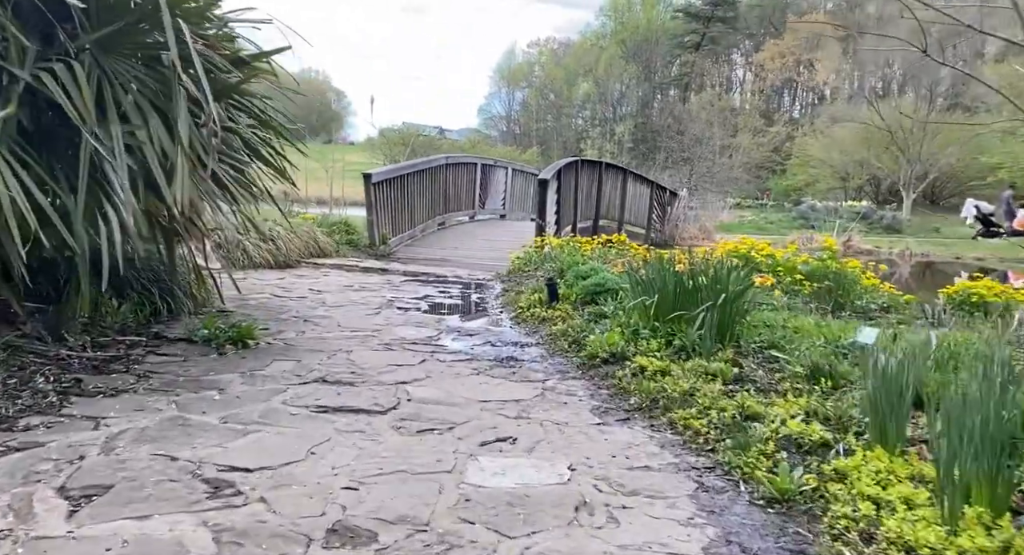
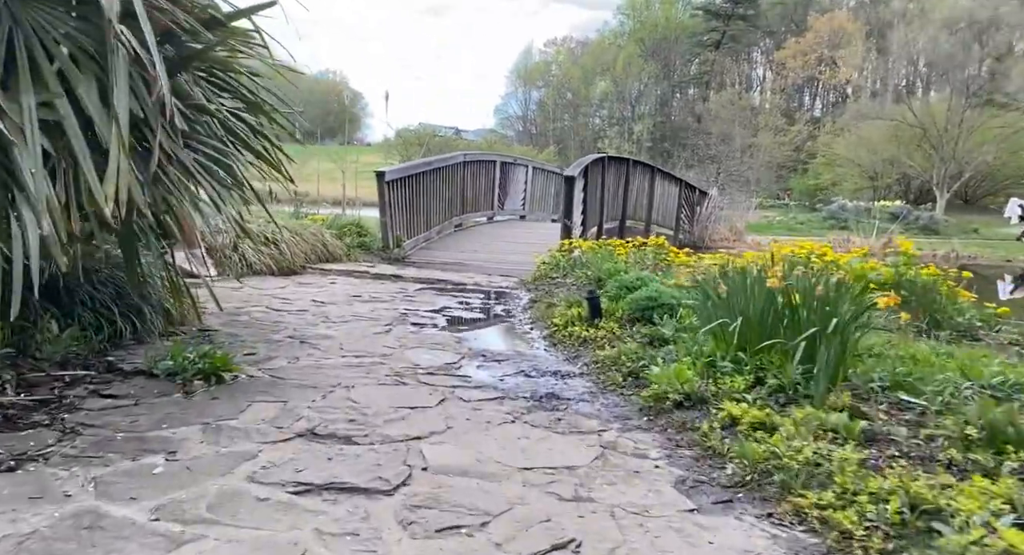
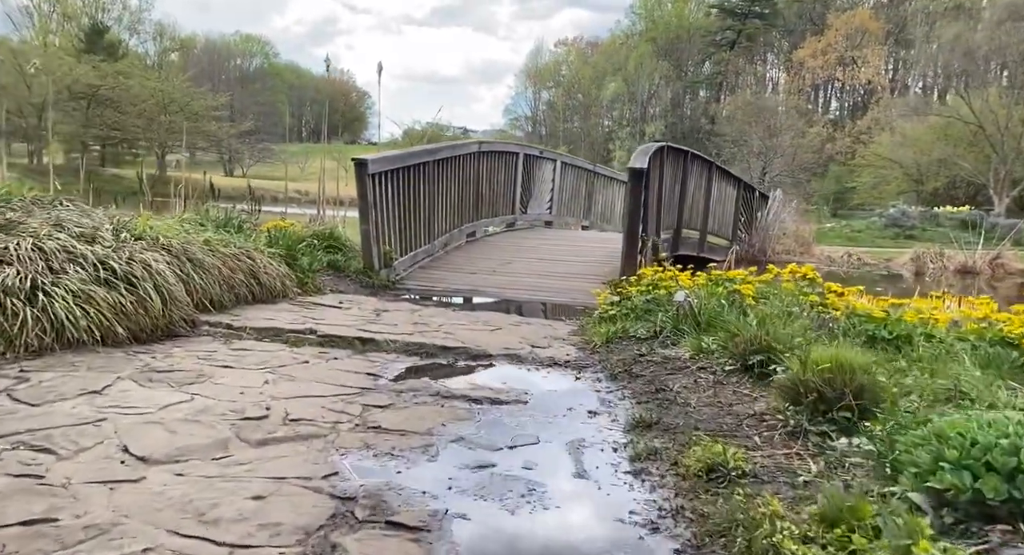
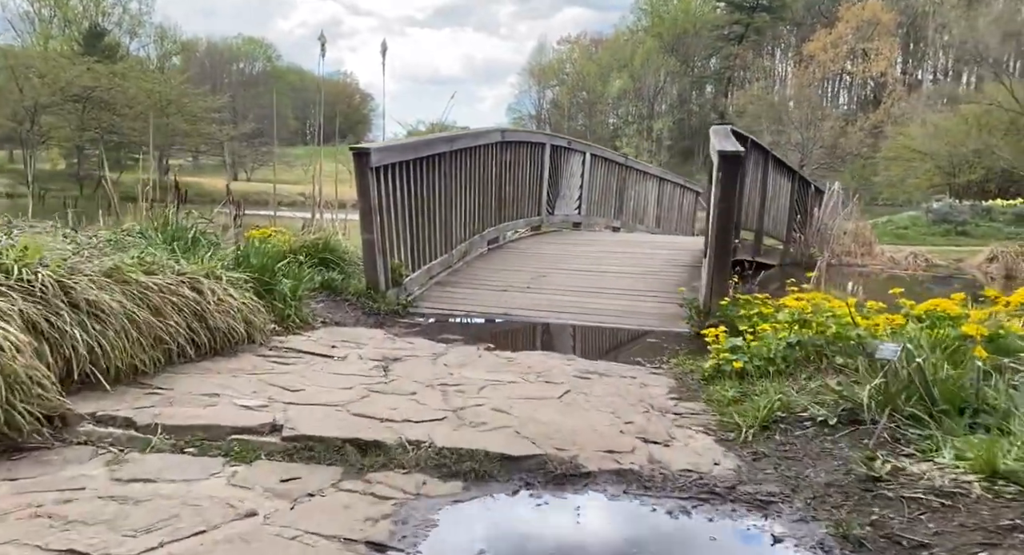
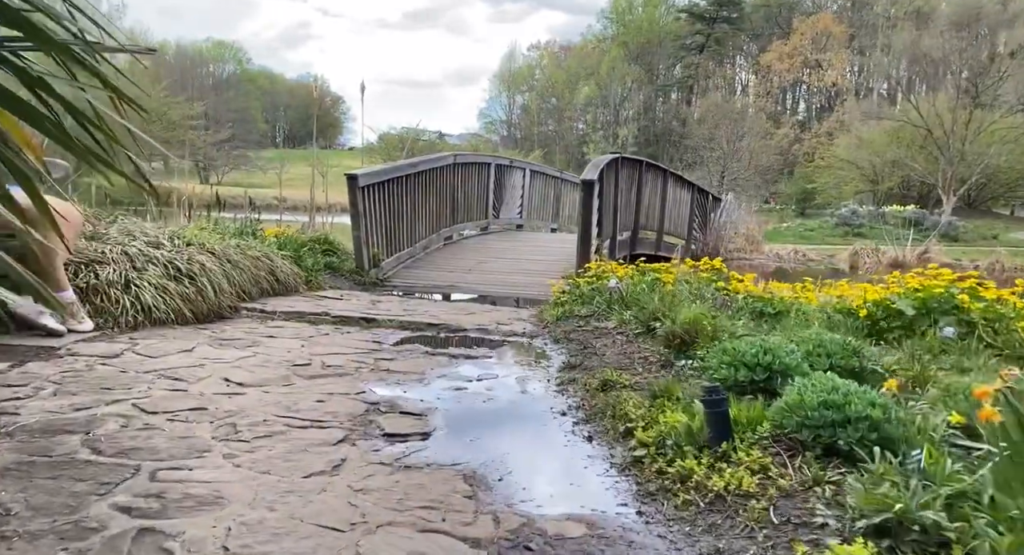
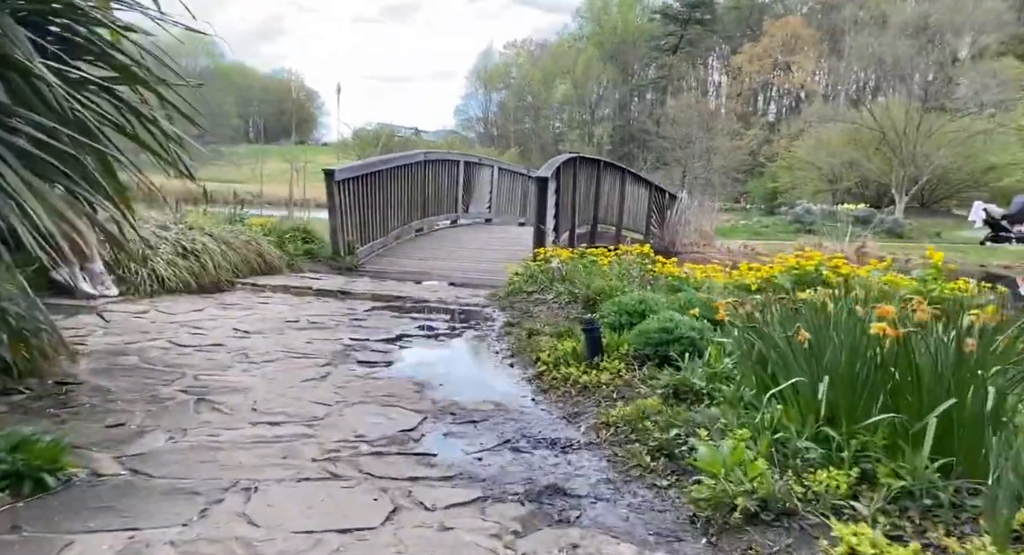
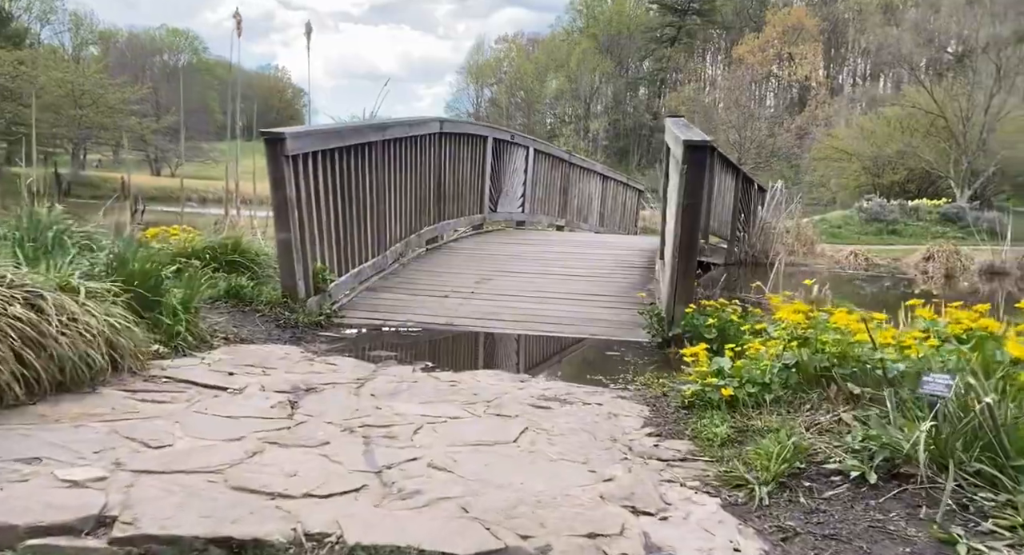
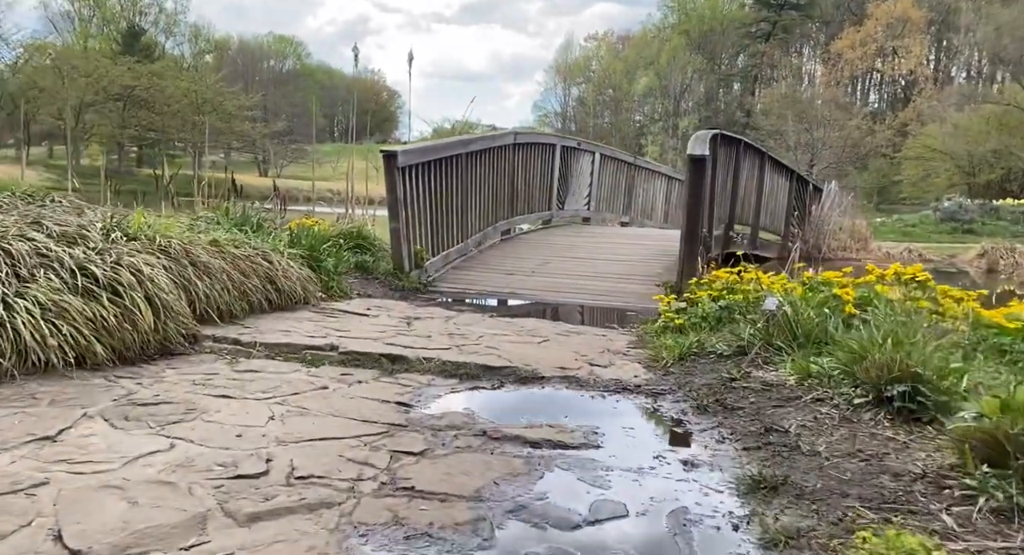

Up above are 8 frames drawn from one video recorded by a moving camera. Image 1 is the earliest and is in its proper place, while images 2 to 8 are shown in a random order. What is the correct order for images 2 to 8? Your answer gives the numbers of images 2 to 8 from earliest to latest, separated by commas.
2, 6, 5, 3, 8, 4, 7
